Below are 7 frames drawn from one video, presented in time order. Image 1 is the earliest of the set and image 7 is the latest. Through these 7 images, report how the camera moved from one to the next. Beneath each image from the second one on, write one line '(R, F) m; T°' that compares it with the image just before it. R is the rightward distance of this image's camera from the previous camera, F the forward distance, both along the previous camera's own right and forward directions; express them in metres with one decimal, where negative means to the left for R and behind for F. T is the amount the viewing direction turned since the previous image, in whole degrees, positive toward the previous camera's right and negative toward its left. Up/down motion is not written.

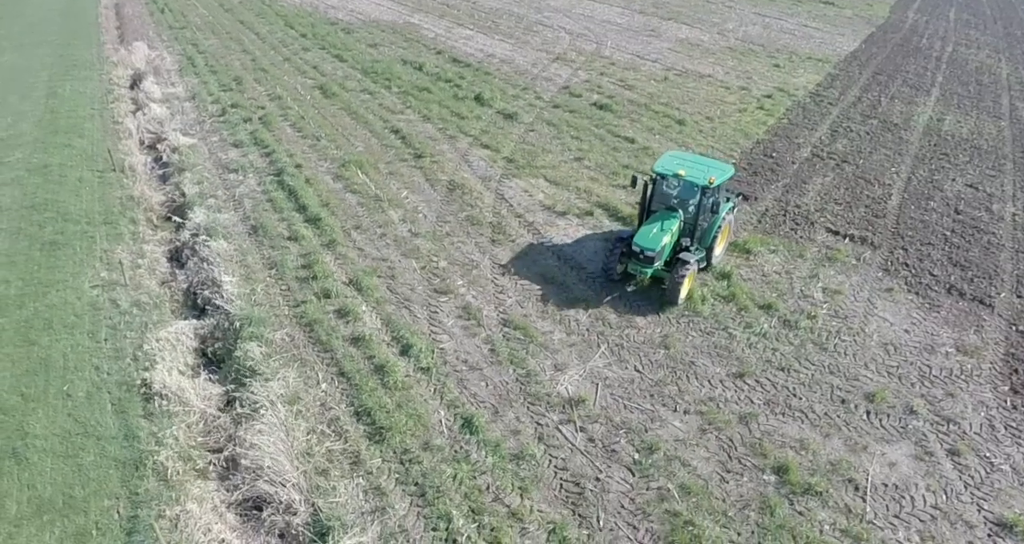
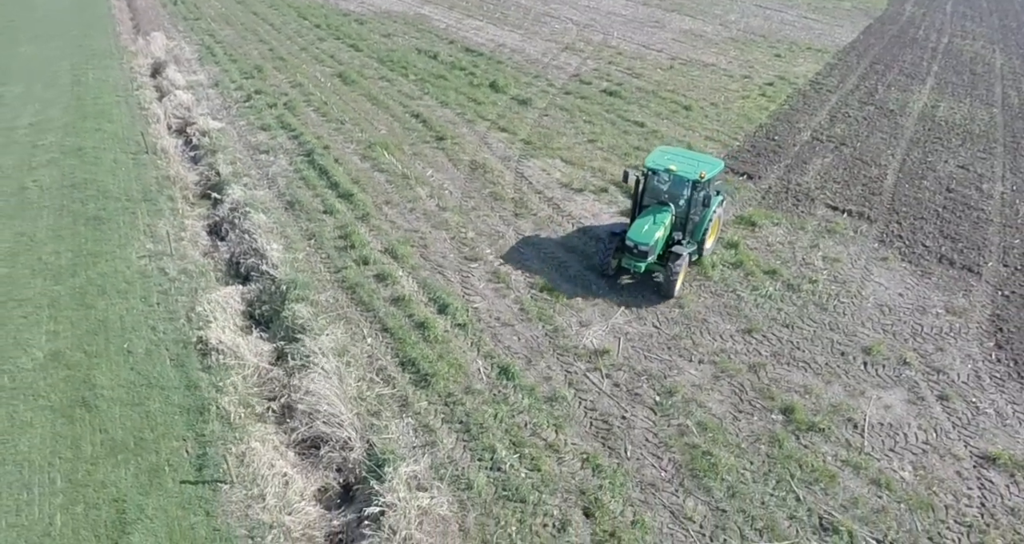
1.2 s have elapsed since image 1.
(-0.5, -0.8) m; 0°
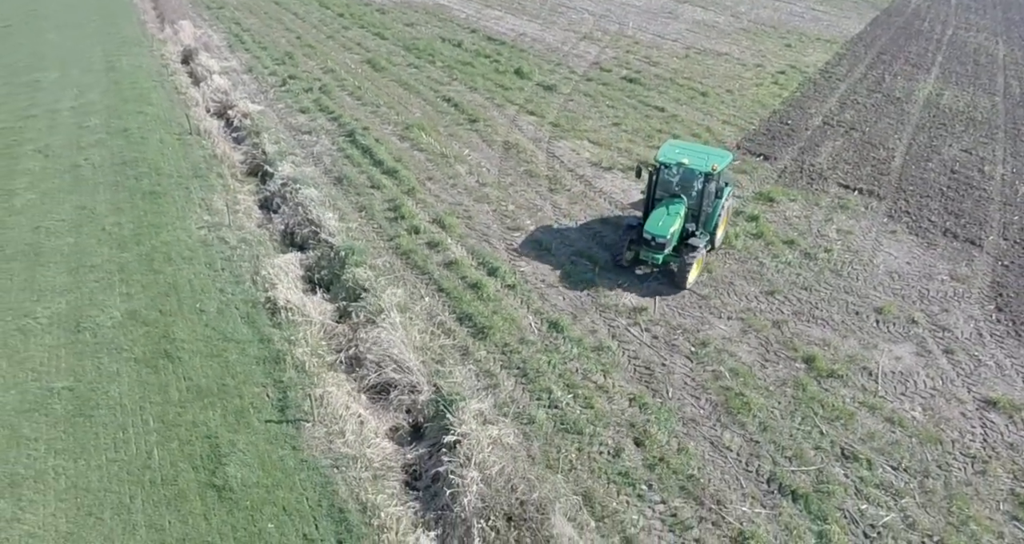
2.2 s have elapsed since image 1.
(-0.8, -0.9) m; 0°
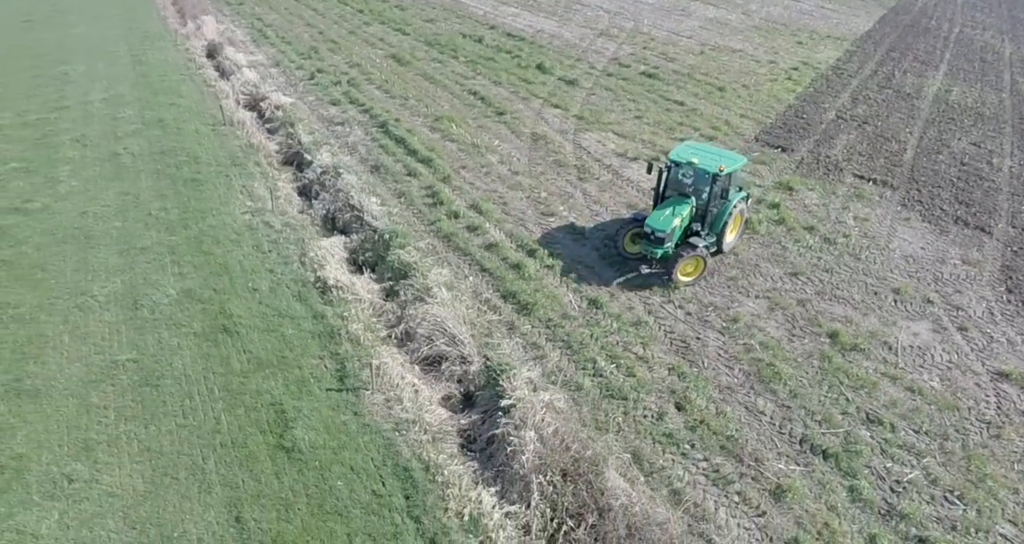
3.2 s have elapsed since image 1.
(-0.7, -0.6) m; 0°
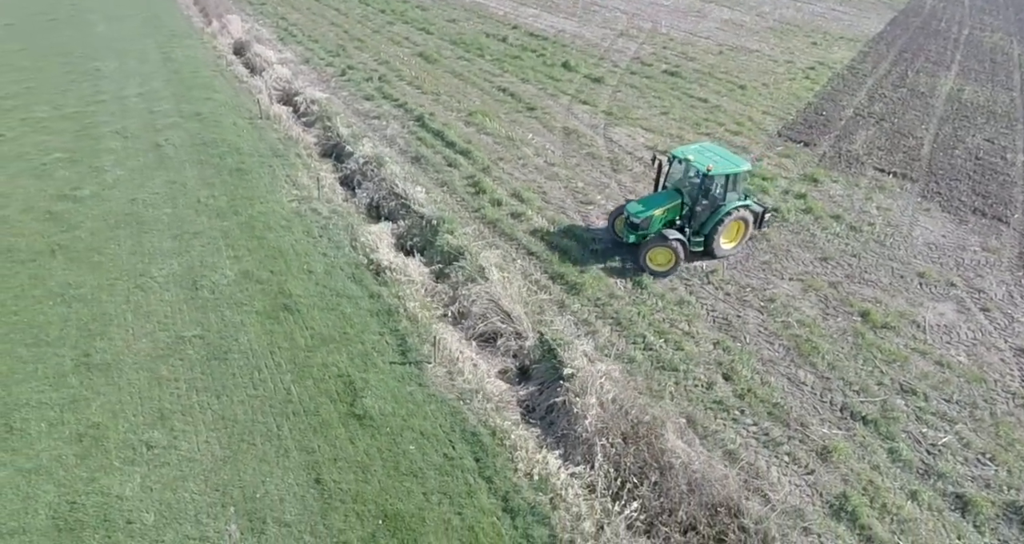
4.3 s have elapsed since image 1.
(-0.9, -0.6) m; 0°
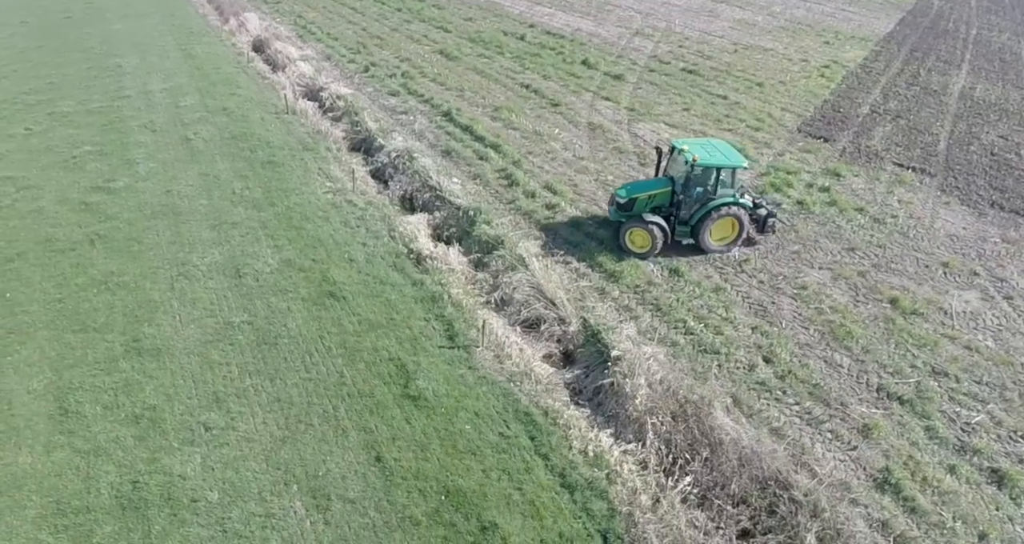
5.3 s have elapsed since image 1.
(-0.8, -0.3) m; +1°
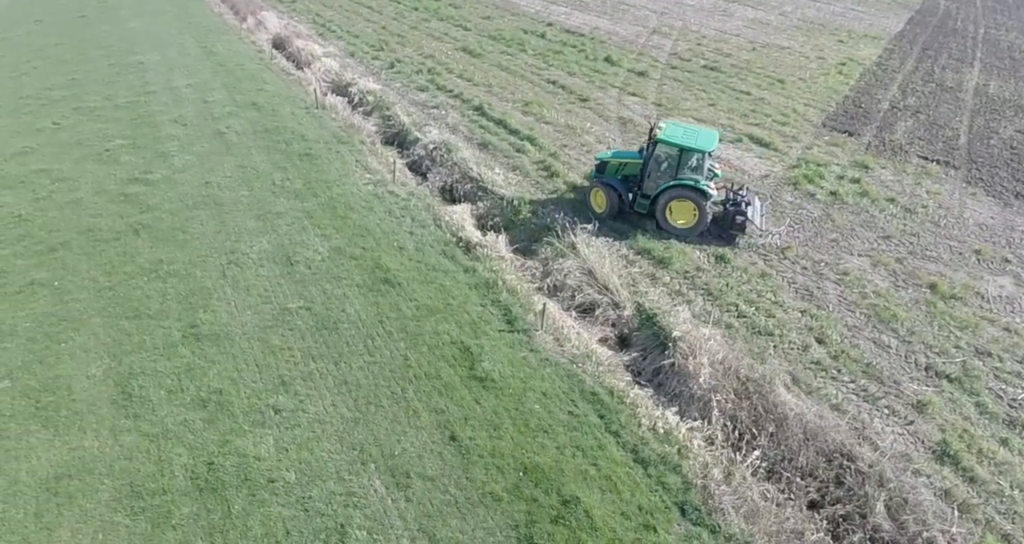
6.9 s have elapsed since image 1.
(-1.1, -0.3) m; +1°
